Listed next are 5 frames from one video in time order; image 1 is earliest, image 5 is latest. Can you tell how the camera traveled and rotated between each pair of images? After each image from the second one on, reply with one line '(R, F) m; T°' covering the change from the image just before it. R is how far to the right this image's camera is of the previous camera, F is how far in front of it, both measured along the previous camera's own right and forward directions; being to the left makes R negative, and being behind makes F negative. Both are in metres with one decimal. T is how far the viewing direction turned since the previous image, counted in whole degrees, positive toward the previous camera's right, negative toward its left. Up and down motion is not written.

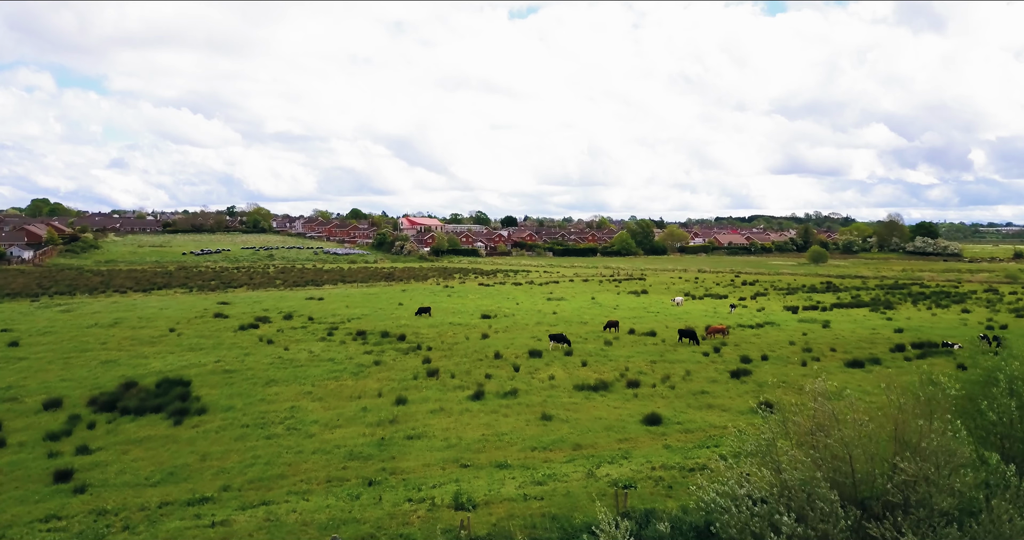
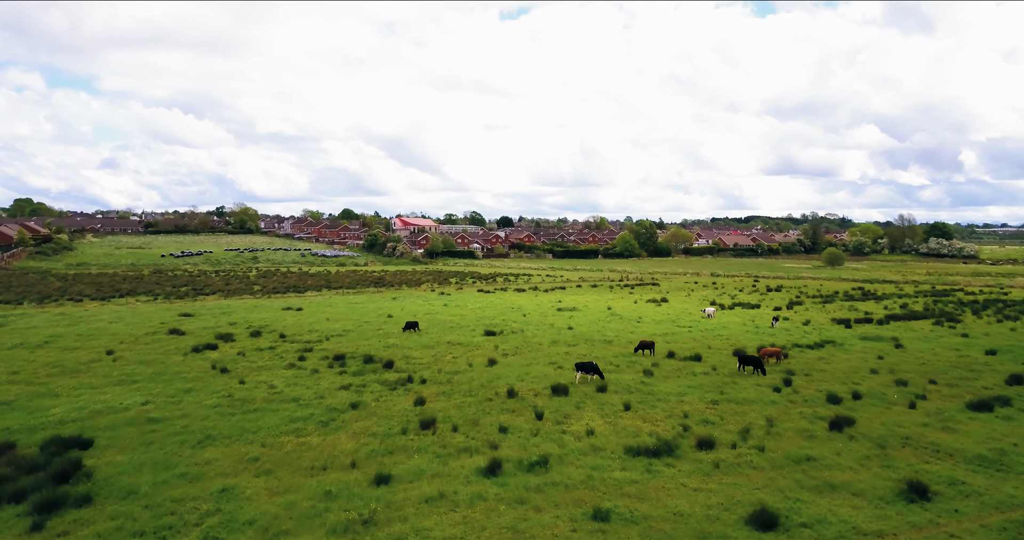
(-0.8, +6.6) m; +1°
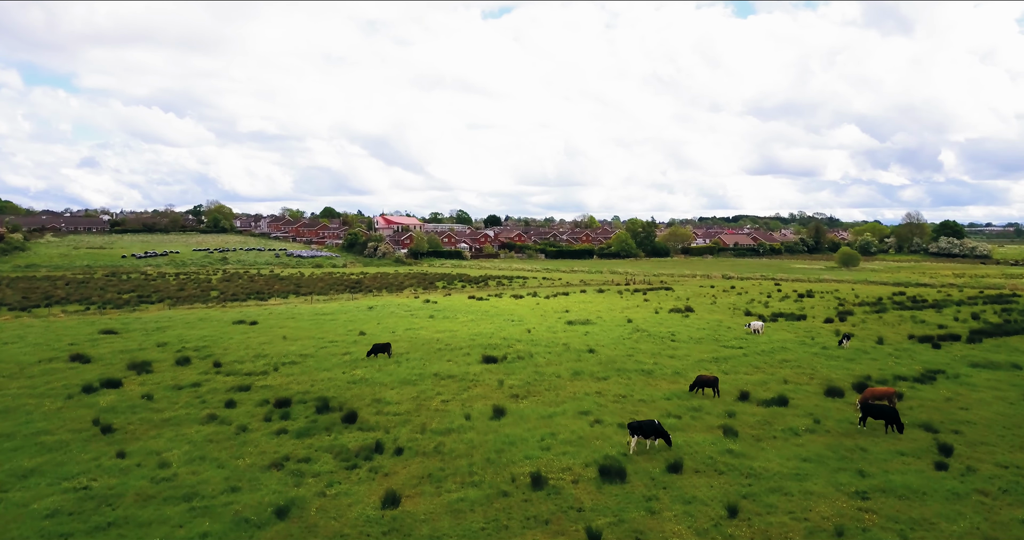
(-0.8, +8.3) m; +1°
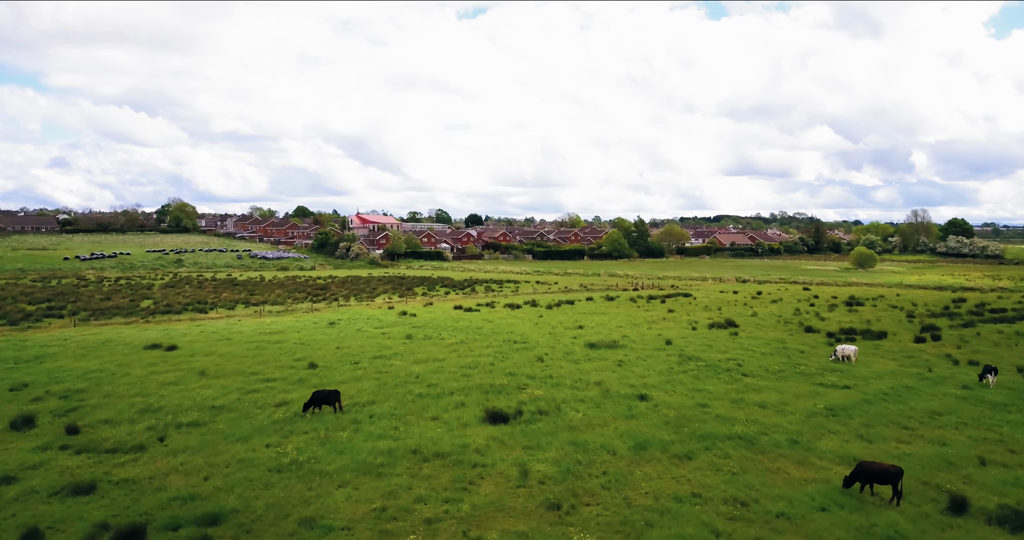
(-1.0, +9.5) m; +2°
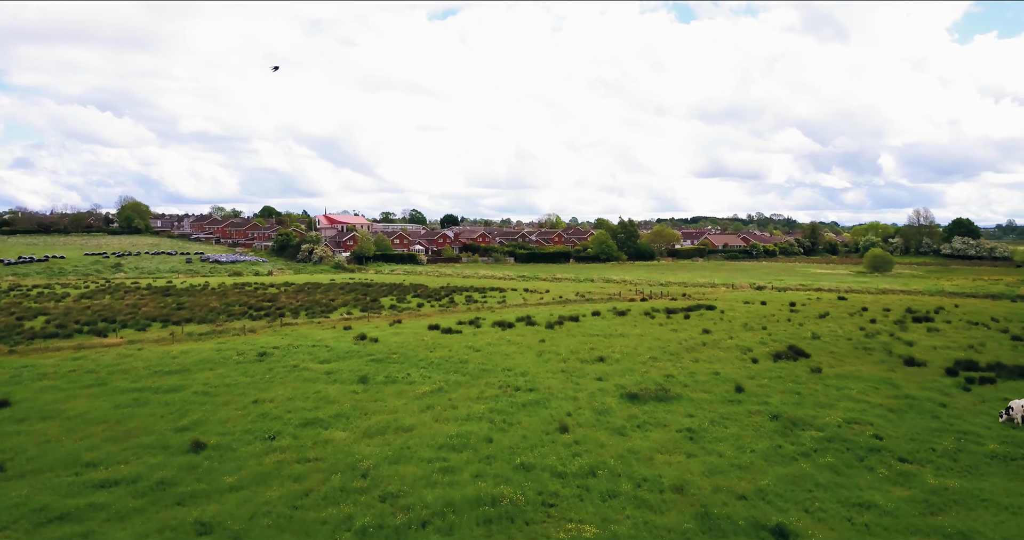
(-0.8, +9.7) m; +2°
